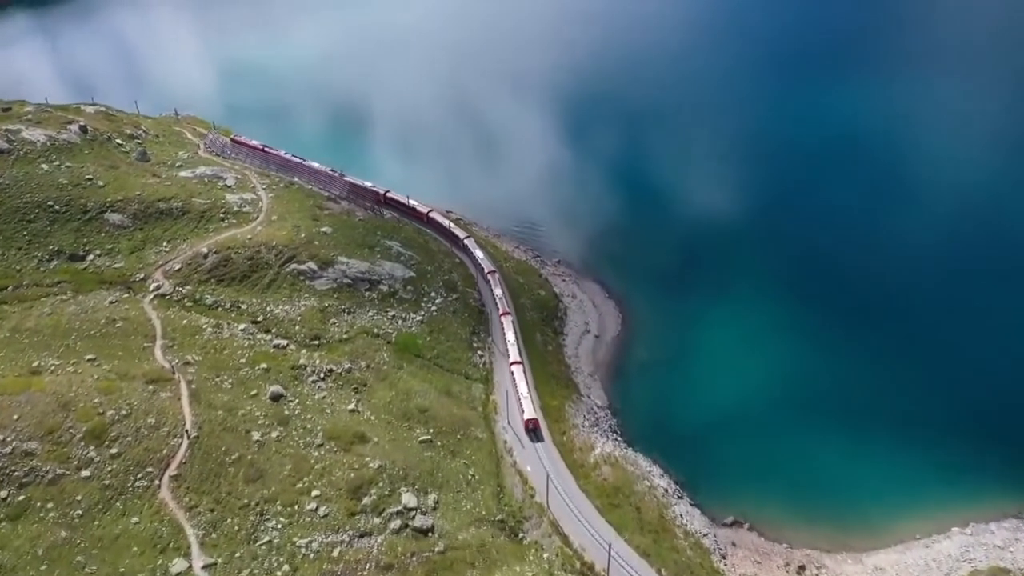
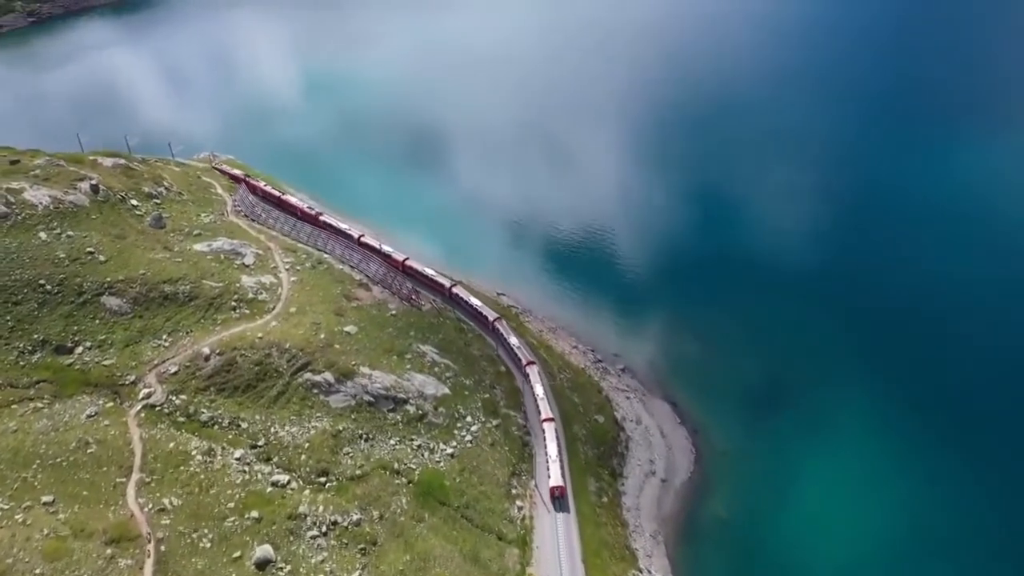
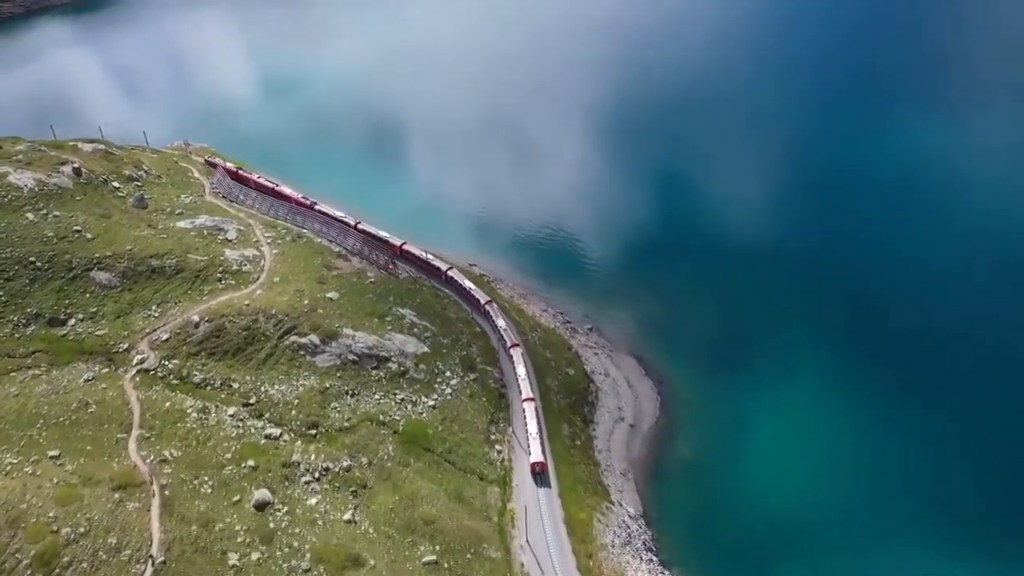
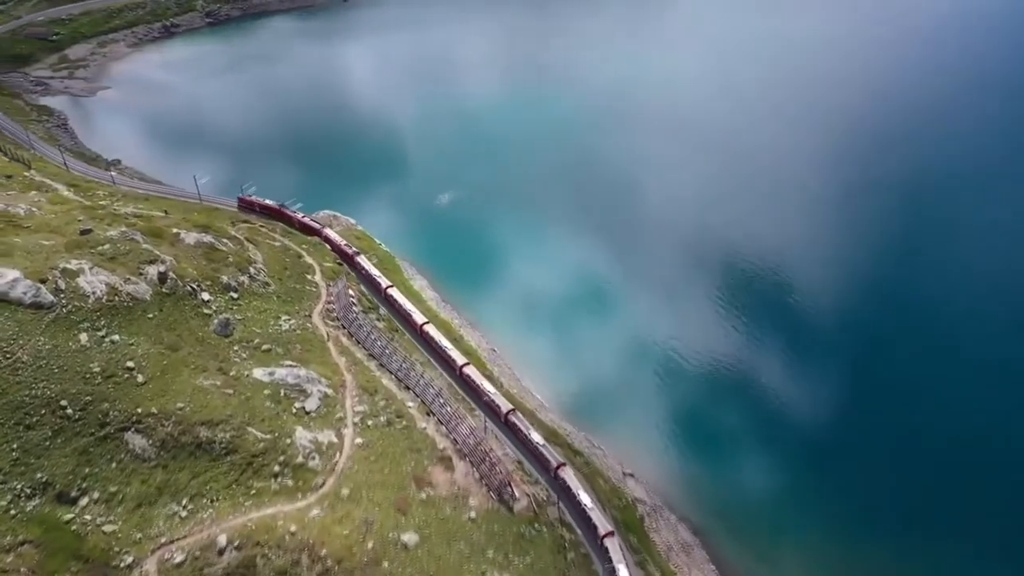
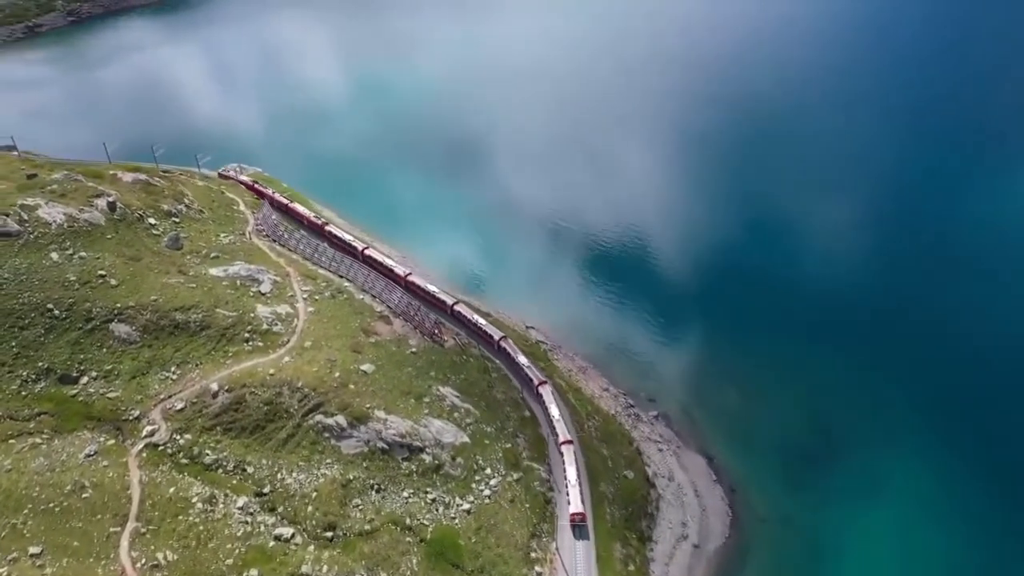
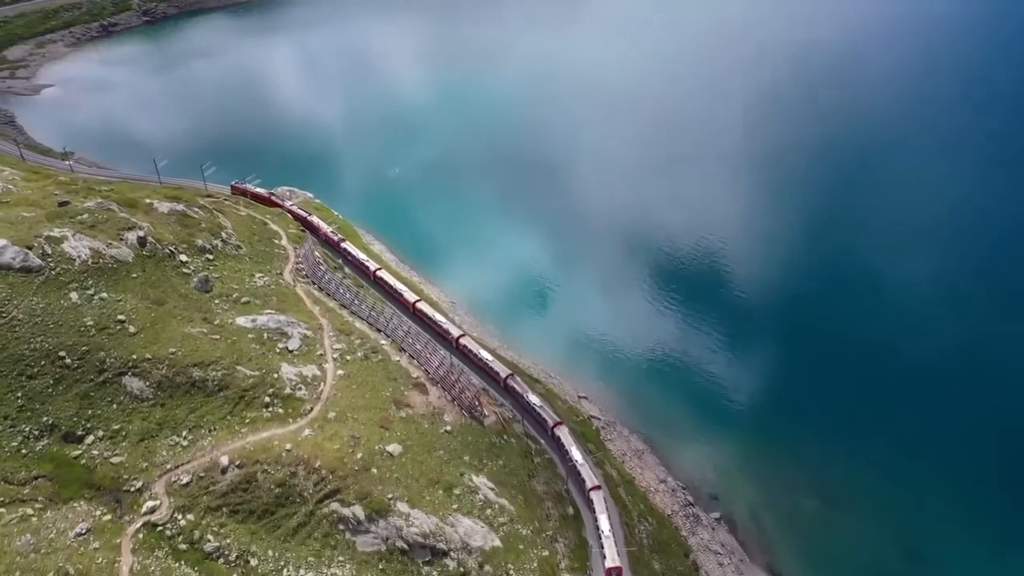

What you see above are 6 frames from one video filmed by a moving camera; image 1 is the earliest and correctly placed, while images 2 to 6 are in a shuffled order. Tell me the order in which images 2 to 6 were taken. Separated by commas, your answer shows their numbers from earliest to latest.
3, 2, 5, 6, 4
